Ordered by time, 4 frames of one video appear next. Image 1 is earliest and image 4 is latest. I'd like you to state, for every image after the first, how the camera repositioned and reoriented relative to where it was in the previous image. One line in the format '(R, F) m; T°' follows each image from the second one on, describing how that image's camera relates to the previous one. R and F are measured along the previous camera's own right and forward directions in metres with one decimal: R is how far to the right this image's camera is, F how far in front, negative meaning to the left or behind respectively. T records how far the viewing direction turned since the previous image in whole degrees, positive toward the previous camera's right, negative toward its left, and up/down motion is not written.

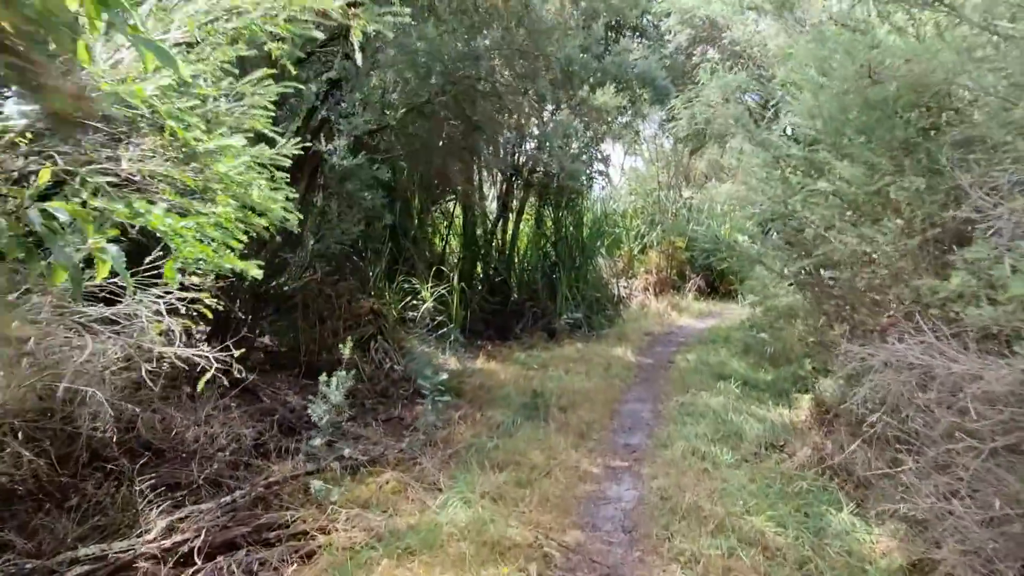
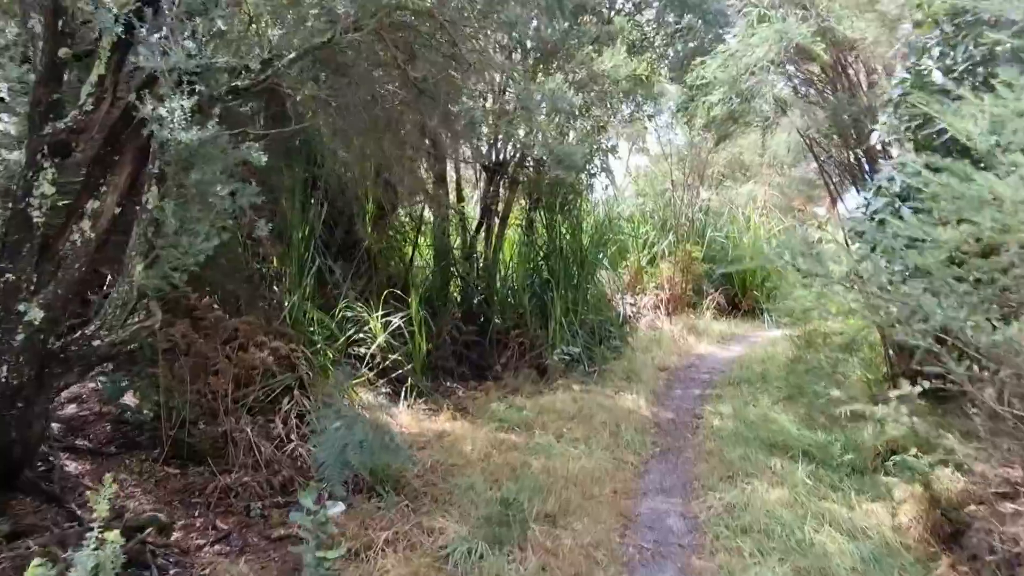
(+0.1, +1.1) m; 0°
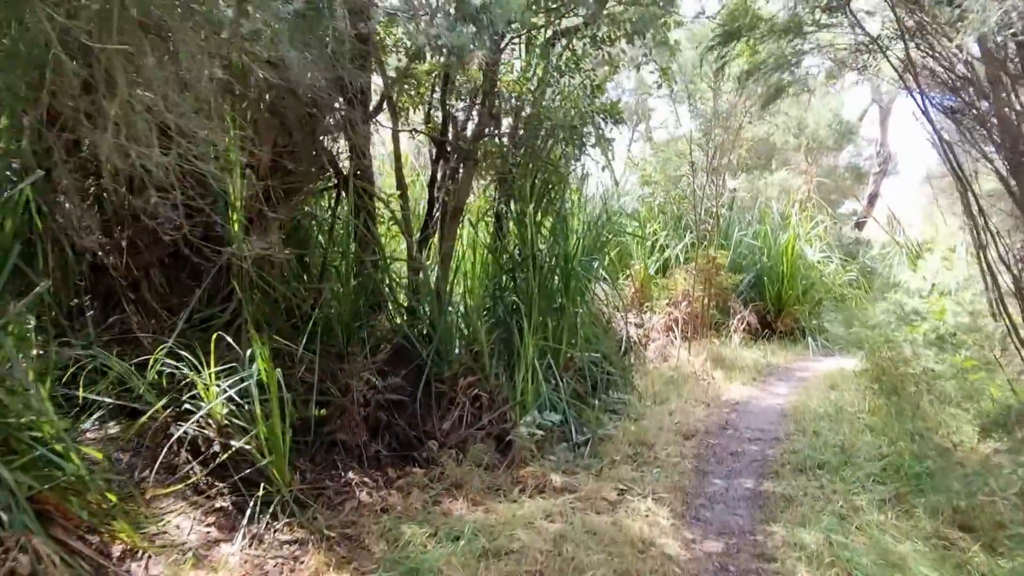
(+0.2, +1.4) m; 0°
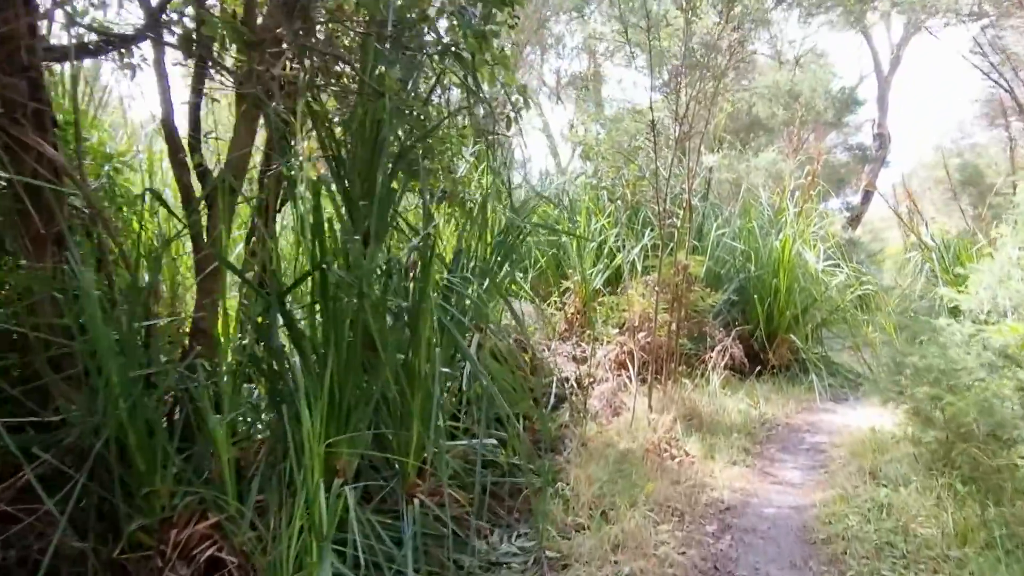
(+0.3, +1.4) m; +3°
